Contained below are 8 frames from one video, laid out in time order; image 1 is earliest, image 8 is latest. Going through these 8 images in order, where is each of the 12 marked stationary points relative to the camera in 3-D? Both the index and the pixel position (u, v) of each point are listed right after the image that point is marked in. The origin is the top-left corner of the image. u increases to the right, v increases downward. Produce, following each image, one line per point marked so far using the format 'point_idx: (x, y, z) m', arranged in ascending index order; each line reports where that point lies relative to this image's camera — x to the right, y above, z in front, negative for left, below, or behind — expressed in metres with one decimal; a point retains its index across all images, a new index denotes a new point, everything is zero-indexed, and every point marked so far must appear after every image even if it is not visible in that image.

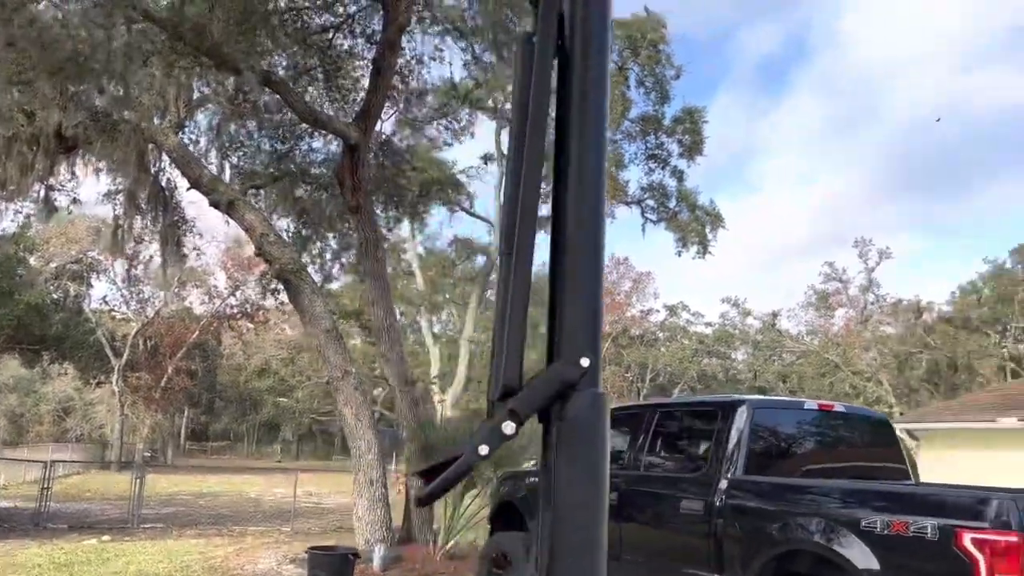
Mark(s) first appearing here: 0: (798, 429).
0: (+2.0, -0.9, +5.6) m
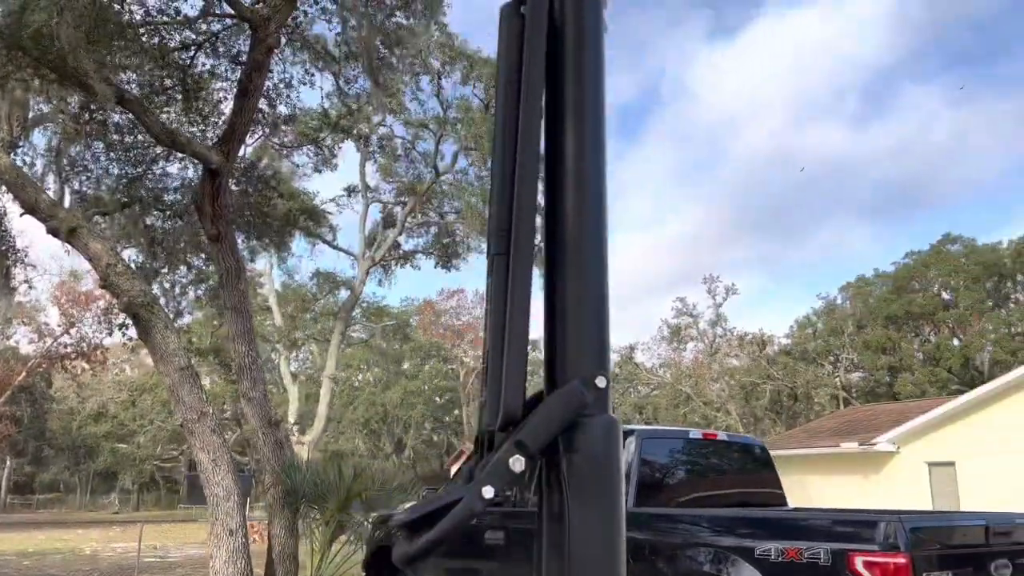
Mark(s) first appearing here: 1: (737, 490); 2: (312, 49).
0: (+1.2, -1.1, +5.7) m
1: (+1.6, -1.4, +5.8) m
2: (-2.6, +3.1, +10.7) m
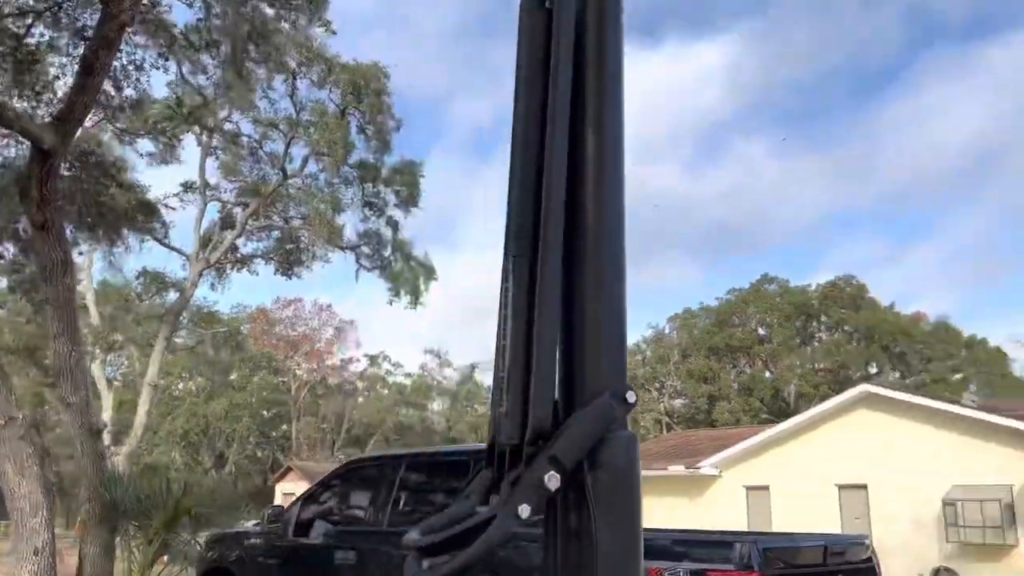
0: (+0.2, -1.3, +5.7) m
1: (+0.6, -1.6, +5.9) m
2: (-4.2, +3.1, +10.1) m
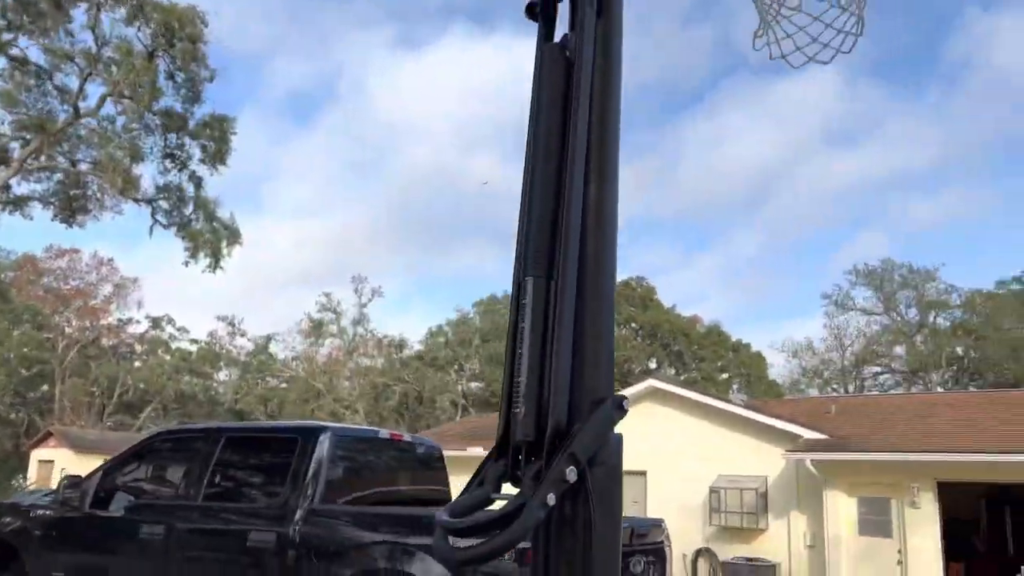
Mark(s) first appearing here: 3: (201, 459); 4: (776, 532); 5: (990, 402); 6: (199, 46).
0: (-1.0, -1.1, +5.8) m
1: (-0.7, -1.5, +6.1) m
2: (-5.9, +3.7, +8.9) m
3: (-2.2, -1.2, +5.9) m
4: (+4.4, -4.0, +13.8) m
5: (+8.1, -1.9, +14.1) m
6: (-6.9, +5.3, +18.3) m
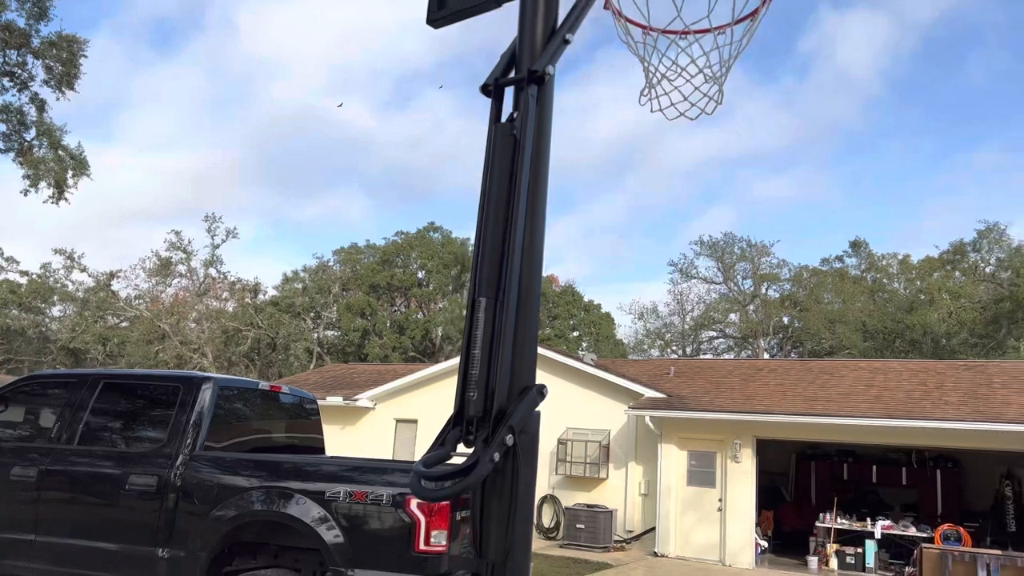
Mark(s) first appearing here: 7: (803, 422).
0: (-1.9, -0.8, +6.0) m
1: (-1.7, -1.1, +6.4) m
2: (-7.0, +4.5, +8.0) m
3: (-3.1, -0.9, +6.0) m
4: (+1.9, -3.5, +15.0) m
5: (+5.6, -1.5, +15.8) m
6: (-9.5, +6.7, +17.0) m
7: (+4.5, -2.1, +12.8) m
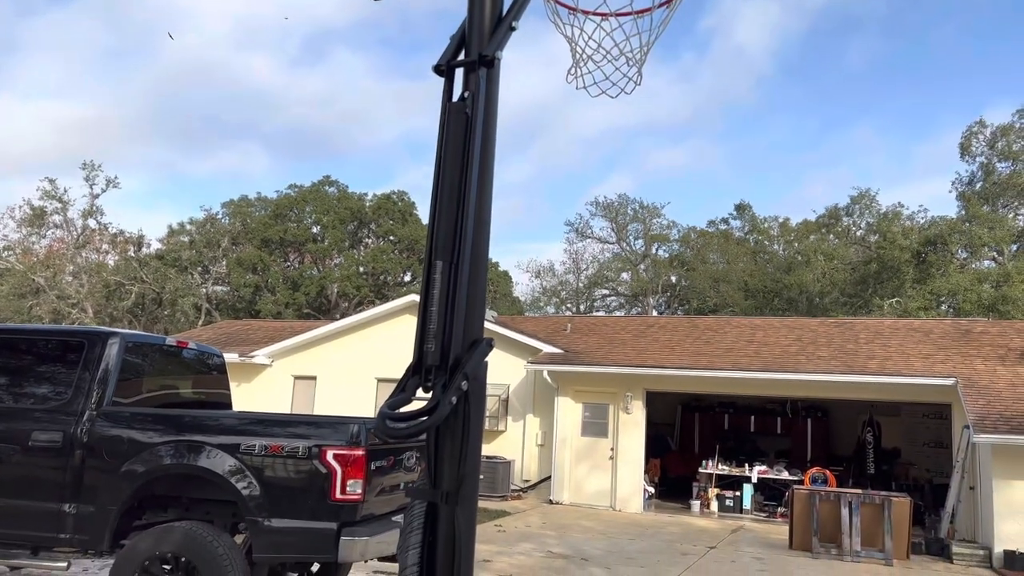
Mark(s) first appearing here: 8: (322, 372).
0: (-2.6, -0.5, +6.0) m
1: (-2.4, -0.8, +6.4) m
2: (-7.8, +4.9, +7.0) m
3: (-3.8, -0.5, +5.8) m
4: (0.0, -2.7, +15.5) m
5: (+3.6, -0.7, +16.6) m
6: (-11.3, +7.7, +15.5) m
7: (+2.9, -1.4, +13.6) m
8: (-4.0, -1.8, +17.5) m
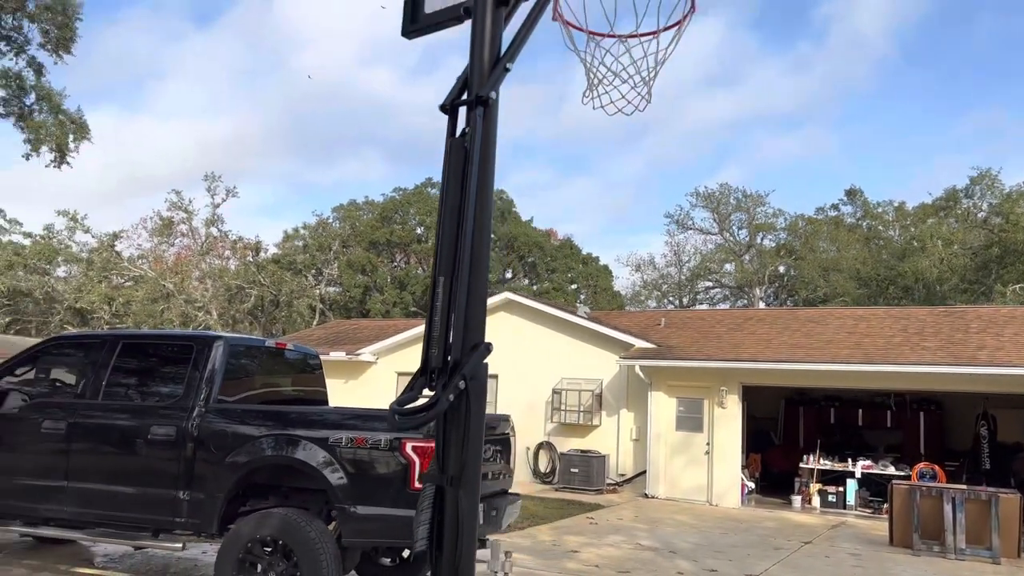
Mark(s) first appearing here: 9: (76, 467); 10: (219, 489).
0: (-2.0, -0.6, +6.5) m
1: (-1.8, -0.8, +6.9) m
2: (-7.2, +4.8, +8.2) m
3: (-3.2, -0.6, +6.5) m
4: (+1.8, -2.6, +15.6) m
5: (+5.5, -0.6, +16.3) m
6: (-9.7, +7.5, +17.1) m
7: (+4.5, -1.3, +13.4) m
8: (-1.9, -1.8, +18.1) m
9: (-3.3, -1.3, +6.2) m
10: (-2.0, -1.4, +5.7) m
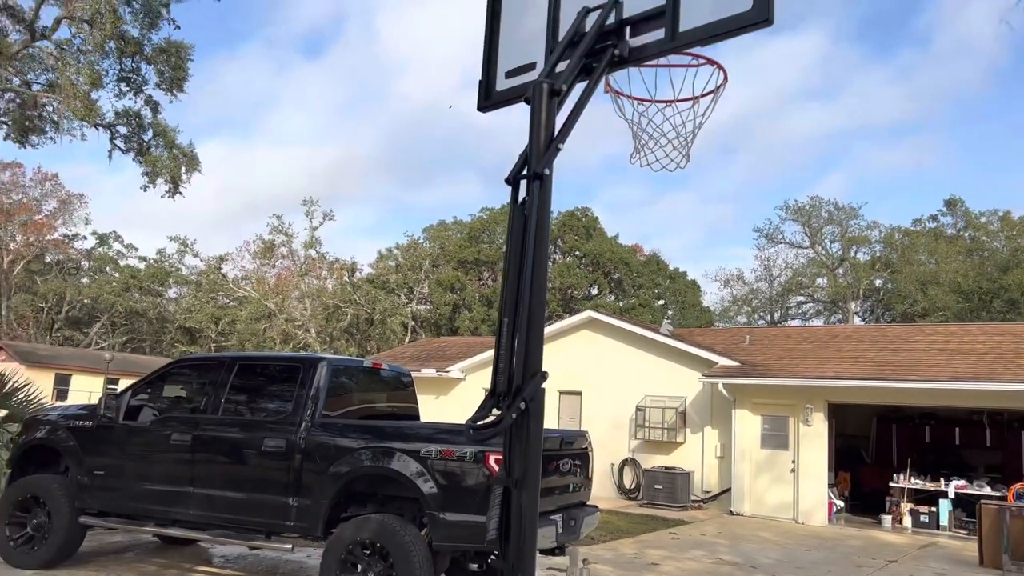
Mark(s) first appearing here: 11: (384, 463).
0: (-1.4, -0.8, +7.2) m
1: (-1.1, -1.1, +7.5) m
2: (-6.4, +4.5, +9.4) m
3: (-2.6, -0.8, +7.2) m
4: (+3.4, -3.0, +15.7) m
5: (+7.2, -0.9, +16.1) m
6: (-7.9, +7.0, +18.6) m
7: (+5.8, -1.6, +13.3) m
8: (0.0, -2.2, +18.7) m
9: (-2.6, -1.6, +6.9) m
10: (-1.4, -1.6, +6.3) m
11: (-0.9, -1.3, +6.1) m
